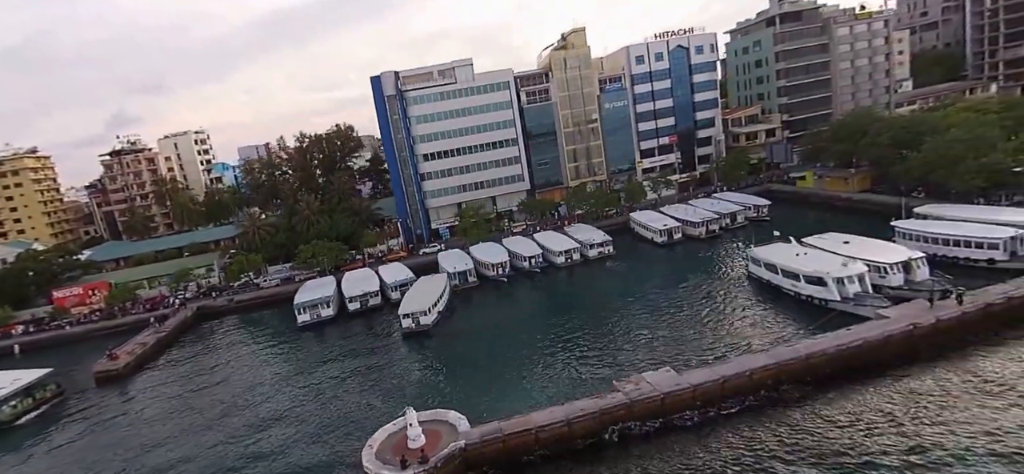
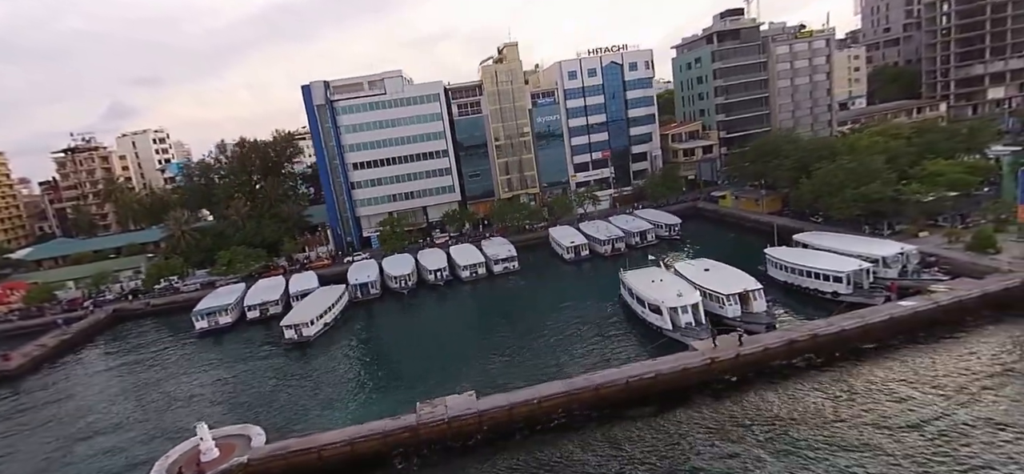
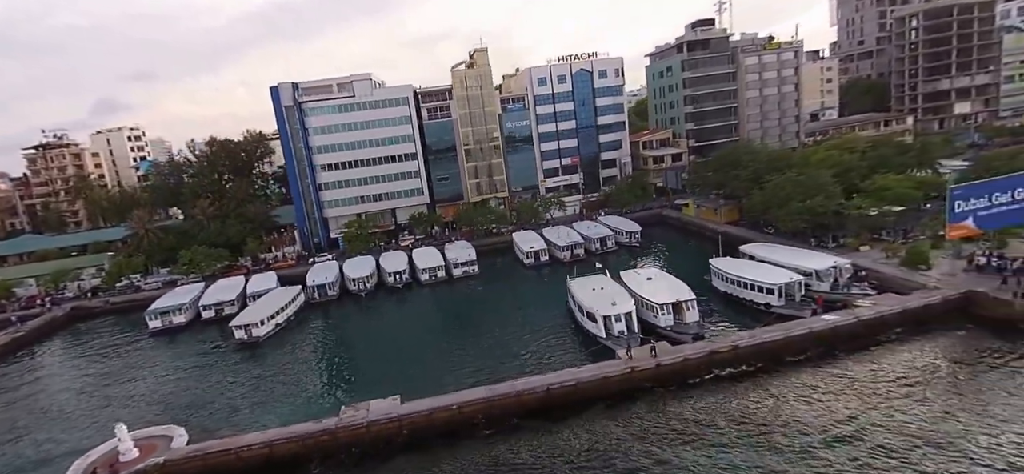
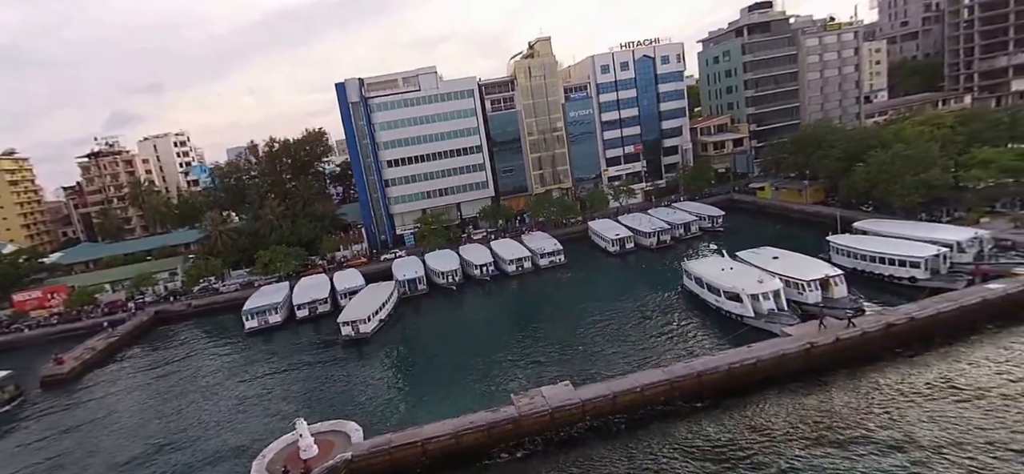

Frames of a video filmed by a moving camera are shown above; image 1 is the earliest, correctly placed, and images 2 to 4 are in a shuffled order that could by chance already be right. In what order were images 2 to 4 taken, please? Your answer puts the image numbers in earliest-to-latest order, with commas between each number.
4, 2, 3
